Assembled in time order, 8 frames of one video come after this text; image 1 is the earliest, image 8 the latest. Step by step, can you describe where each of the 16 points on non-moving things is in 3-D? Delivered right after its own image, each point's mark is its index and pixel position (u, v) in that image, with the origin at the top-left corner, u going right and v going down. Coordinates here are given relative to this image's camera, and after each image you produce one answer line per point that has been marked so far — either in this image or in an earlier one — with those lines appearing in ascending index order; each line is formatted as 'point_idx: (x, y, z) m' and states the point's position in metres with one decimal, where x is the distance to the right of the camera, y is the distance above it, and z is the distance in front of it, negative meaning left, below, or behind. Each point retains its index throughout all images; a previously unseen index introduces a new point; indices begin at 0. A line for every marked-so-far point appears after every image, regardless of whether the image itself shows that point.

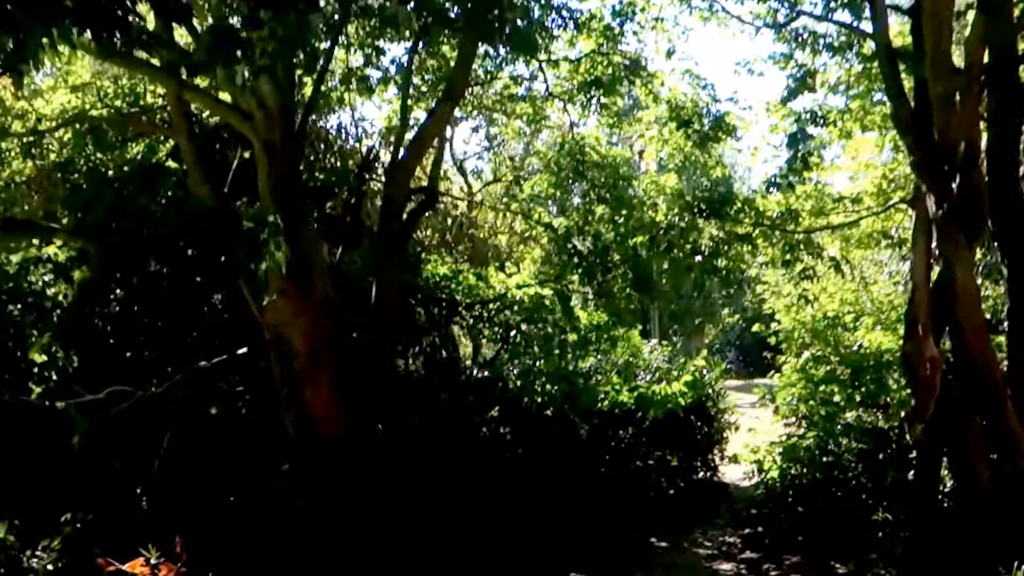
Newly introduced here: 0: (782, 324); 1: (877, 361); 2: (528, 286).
0: (+1.8, -0.3, +7.9) m
1: (+2.2, -0.5, +7.2) m
2: (+0.1, 0.0, +6.8) m
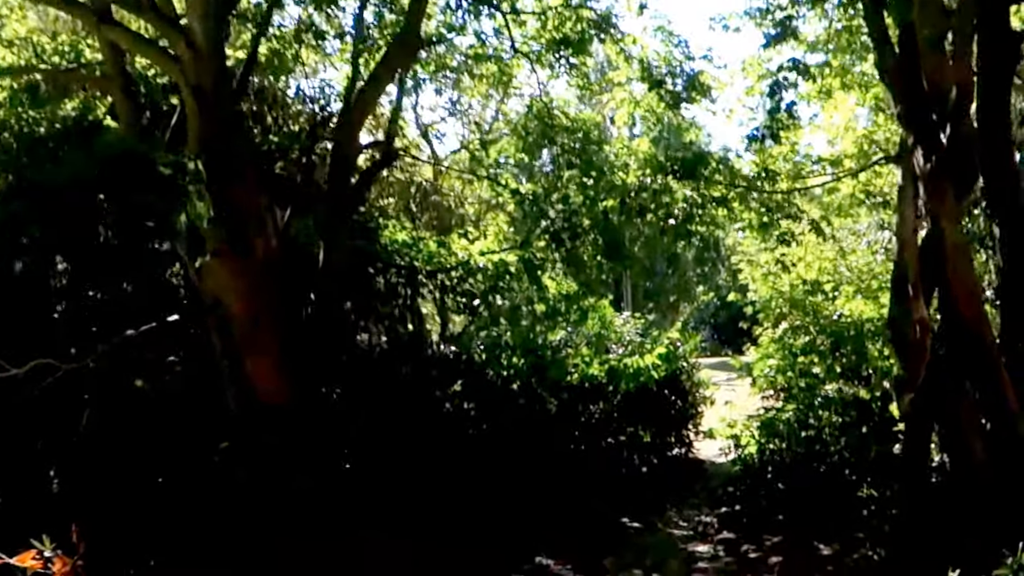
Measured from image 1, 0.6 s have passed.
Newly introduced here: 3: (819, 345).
0: (+1.6, 0.0, +7.6) m
1: (+2.0, -0.3, +6.8) m
2: (-0.1, +0.2, +6.5) m
3: (+1.8, -0.3, +7.0) m
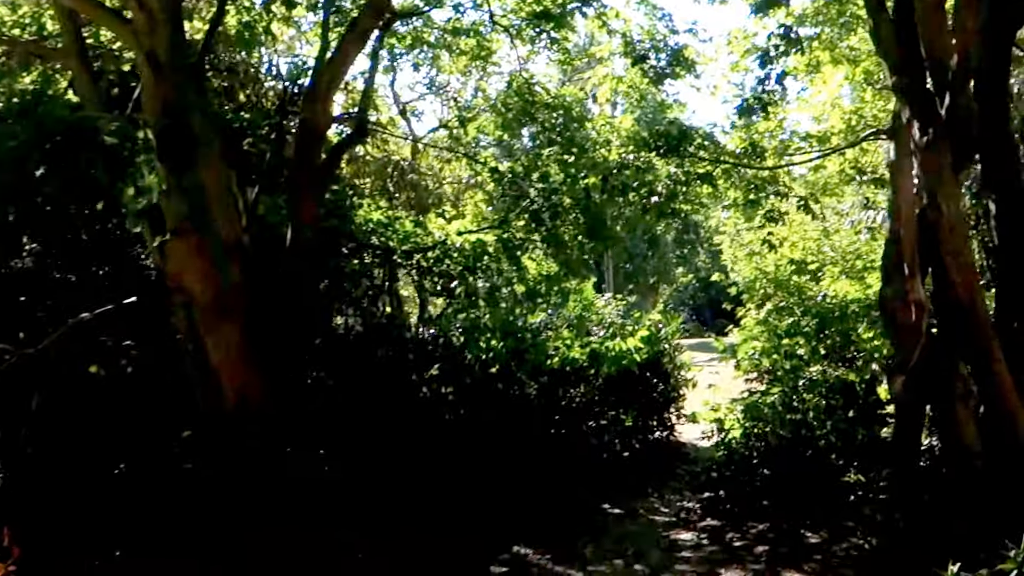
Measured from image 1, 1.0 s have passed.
0: (+1.5, +0.1, +7.4) m
1: (+1.9, -0.1, +6.7) m
2: (-0.2, +0.3, +6.3) m
3: (+1.7, -0.2, +6.9) m
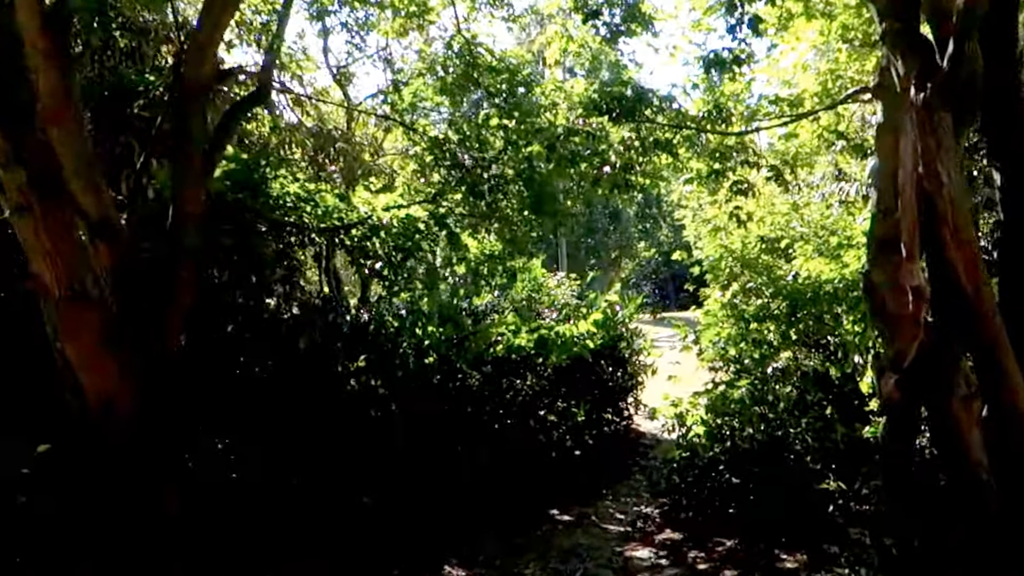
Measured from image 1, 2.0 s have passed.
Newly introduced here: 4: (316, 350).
0: (+1.1, +0.2, +6.8) m
1: (+1.6, 0.0, +6.0) m
2: (-0.5, +0.4, +5.6) m
3: (+1.4, -0.1, +6.2) m
4: (-0.9, -0.3, +5.5) m
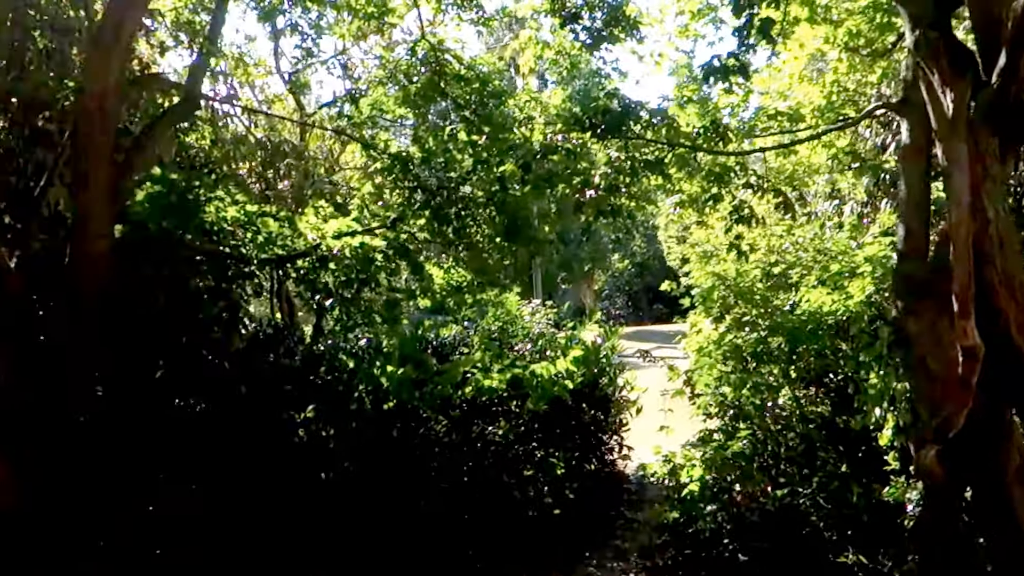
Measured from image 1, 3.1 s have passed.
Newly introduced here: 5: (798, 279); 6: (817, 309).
0: (+1.0, 0.0, +6.1) m
1: (+1.4, -0.2, +5.4) m
2: (-0.7, +0.2, +4.9) m
3: (+1.3, -0.3, +5.6) m
4: (-1.1, -0.5, +4.8) m
5: (+1.4, 0.0, +5.8) m
6: (+1.5, -0.1, +5.5) m
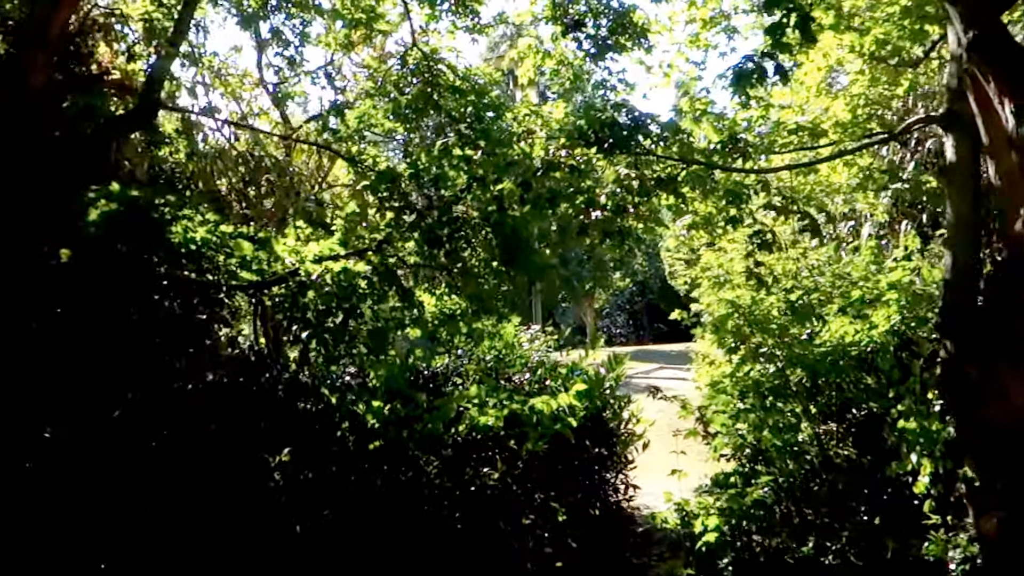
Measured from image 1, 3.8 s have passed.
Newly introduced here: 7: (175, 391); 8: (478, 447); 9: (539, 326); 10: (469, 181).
0: (+1.0, -0.1, +5.7) m
1: (+1.4, -0.3, +5.0) m
2: (-0.7, +0.1, +4.4) m
3: (+1.2, -0.4, +5.1) m
4: (-1.1, -0.6, +4.4) m
5: (+1.4, -0.1, +5.4) m
6: (+1.5, -0.2, +5.0) m
7: (-1.3, -0.4, +4.2) m
8: (-0.2, -0.8, +5.6) m
9: (+0.2, -0.2, +6.6) m
10: (-0.2, +0.4, +4.5) m
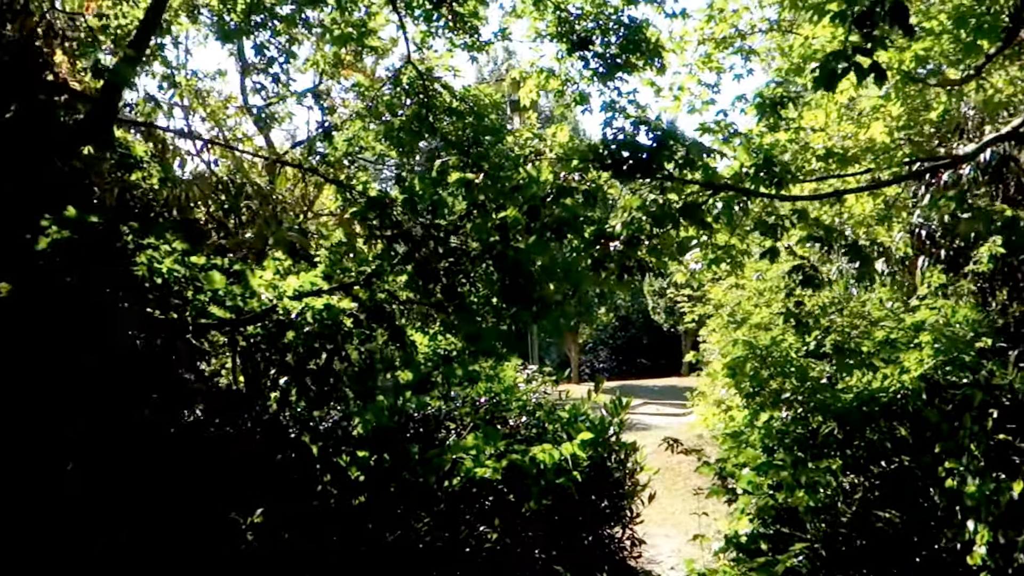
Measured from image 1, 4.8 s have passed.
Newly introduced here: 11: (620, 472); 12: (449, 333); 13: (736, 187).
0: (+1.0, -0.3, +5.2) m
1: (+1.4, -0.5, +4.5) m
2: (-0.7, 0.0, +4.0) m
3: (+1.2, -0.6, +4.7) m
4: (-1.1, -0.7, +3.9) m
5: (+1.4, -0.3, +4.9) m
6: (+1.5, -0.4, +4.6) m
7: (-1.3, -0.6, +3.7) m
8: (-0.2, -0.9, +5.1) m
9: (+0.1, -0.4, +6.1) m
10: (-0.2, +0.3, +4.1) m
11: (+0.6, -1.0, +6.5) m
12: (-0.2, -0.2, +4.2) m
13: (+0.8, +0.4, +4.5) m
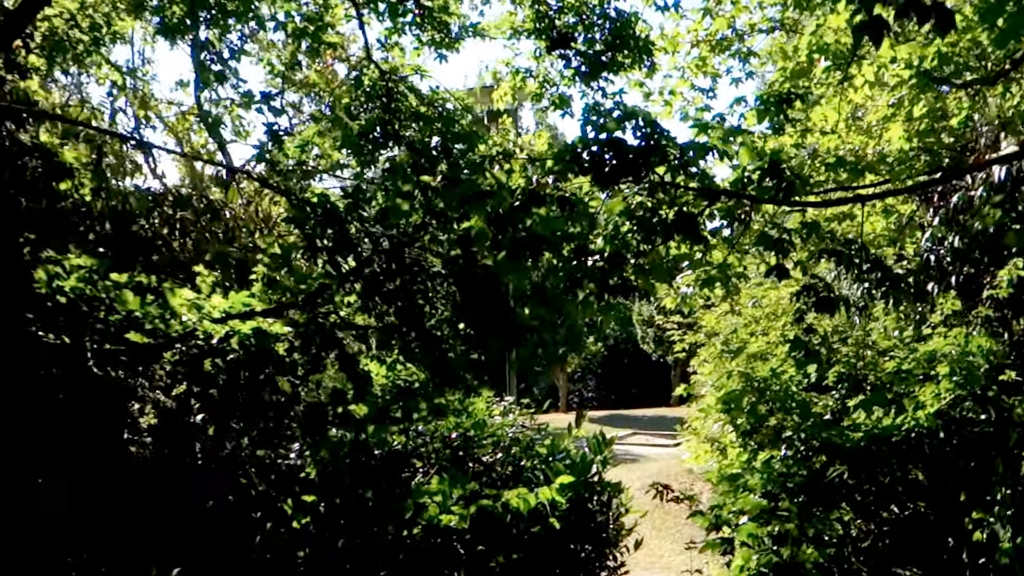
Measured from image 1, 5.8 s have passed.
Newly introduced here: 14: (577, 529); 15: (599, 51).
0: (+0.9, -0.4, +4.7) m
1: (+1.3, -0.6, +4.0) m
2: (-0.8, -0.1, +3.4) m
3: (+1.1, -0.7, +4.1) m
4: (-1.2, -0.8, +3.3) m
5: (+1.3, -0.4, +4.4) m
6: (+1.4, -0.5, +4.0) m
7: (-1.4, -0.6, +3.1) m
8: (-0.3, -1.0, +4.5) m
9: (0.0, -0.5, +5.6) m
10: (-0.3, +0.2, +3.5) m
11: (+0.5, -1.1, +5.9) m
12: (-0.3, -0.2, +3.6) m
13: (+0.7, +0.3, +4.0) m
14: (+0.3, -1.1, +5.5) m
15: (+0.3, +0.9, +4.5) m
